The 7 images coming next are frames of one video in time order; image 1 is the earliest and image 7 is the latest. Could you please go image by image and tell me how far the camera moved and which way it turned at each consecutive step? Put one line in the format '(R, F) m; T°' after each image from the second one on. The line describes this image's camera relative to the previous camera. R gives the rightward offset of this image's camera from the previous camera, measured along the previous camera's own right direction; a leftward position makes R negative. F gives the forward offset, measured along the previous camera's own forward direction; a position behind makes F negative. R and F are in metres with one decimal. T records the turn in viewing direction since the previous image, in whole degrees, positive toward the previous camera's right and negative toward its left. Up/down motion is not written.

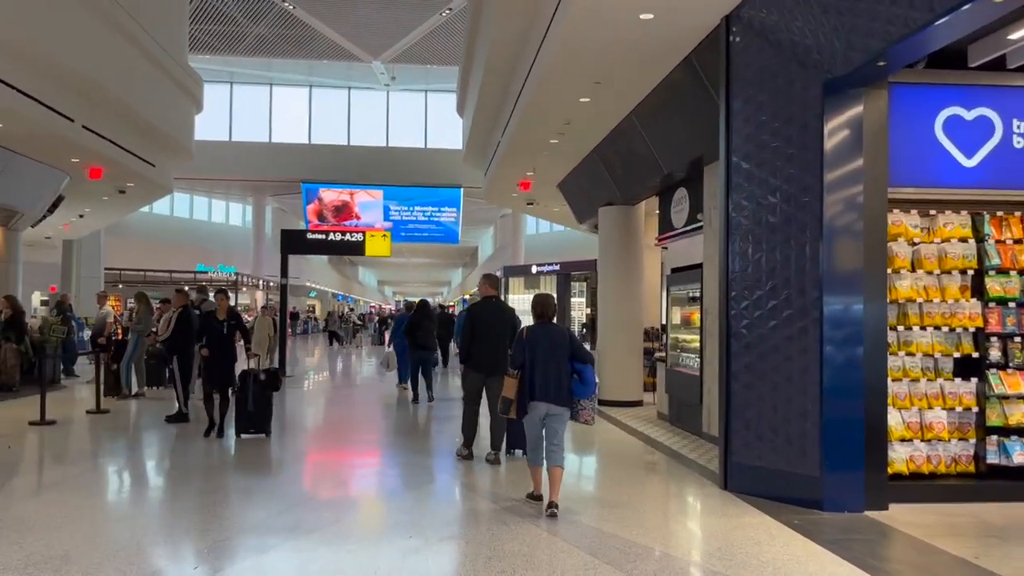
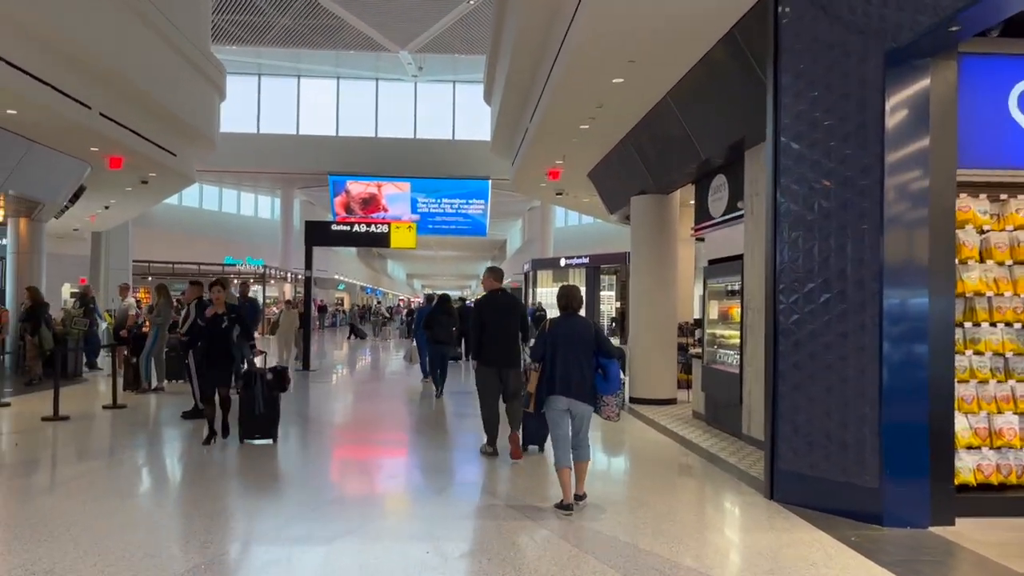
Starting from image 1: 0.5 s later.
(0.0, +0.4) m; -2°
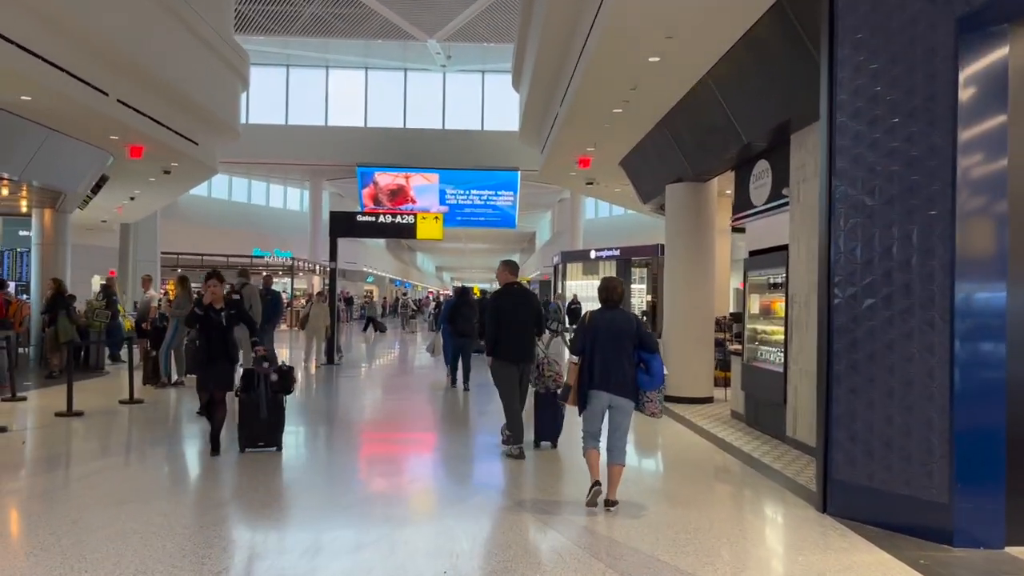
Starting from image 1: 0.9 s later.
(0.0, +0.4) m; -2°
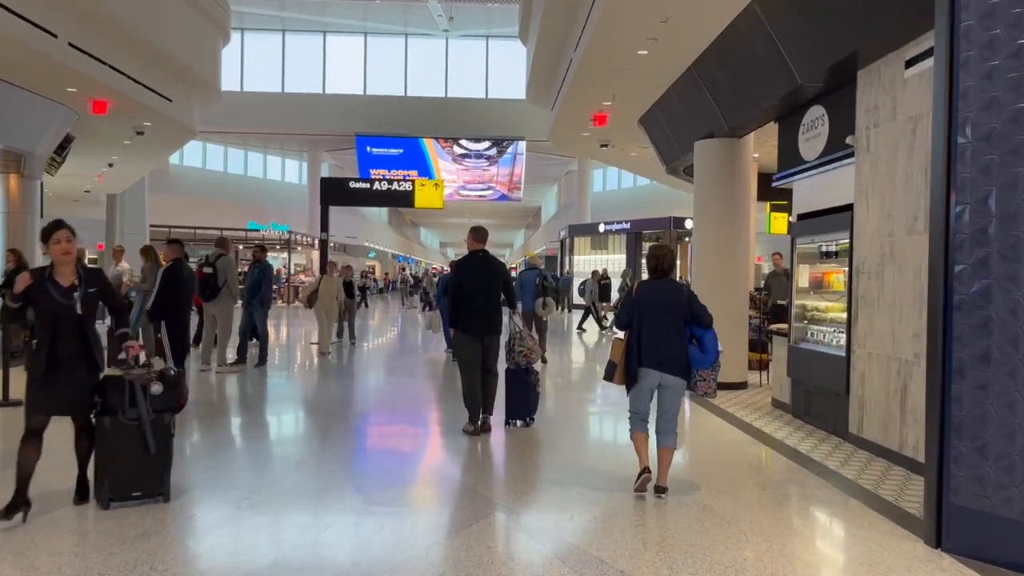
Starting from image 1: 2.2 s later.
(0.0, +1.0) m; 0°
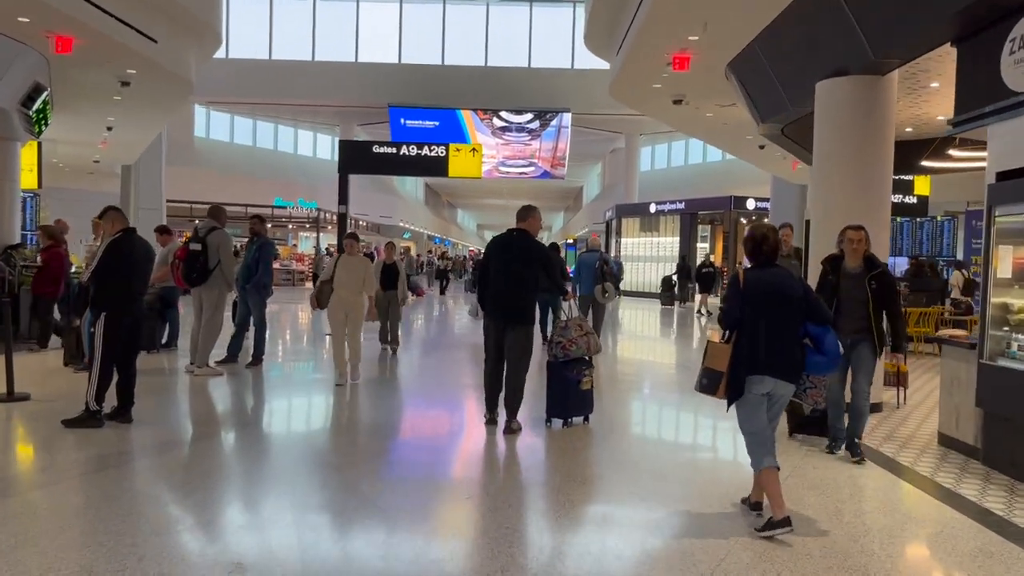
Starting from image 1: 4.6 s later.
(-0.2, +1.8) m; -3°
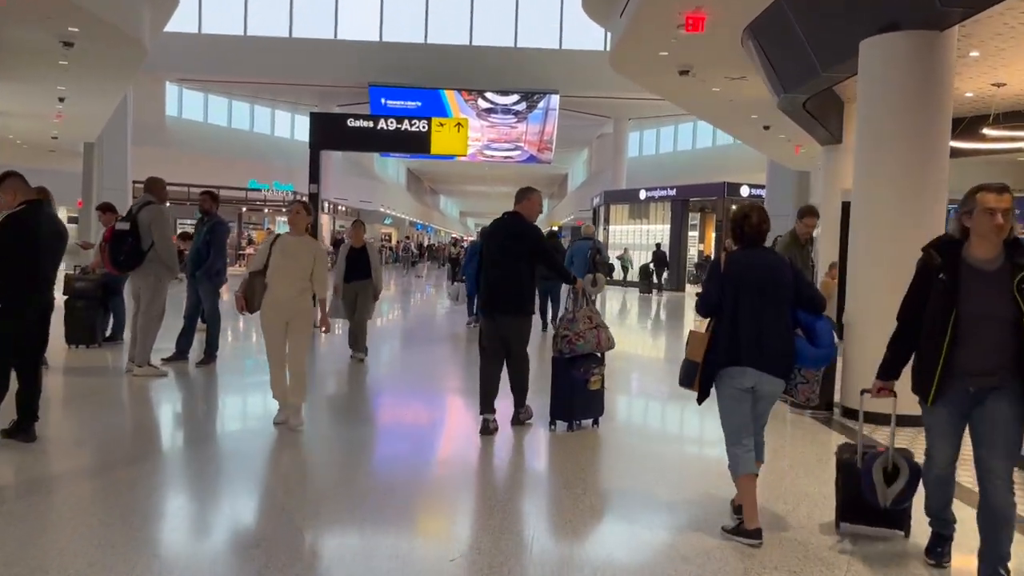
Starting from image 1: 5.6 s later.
(-0.1, +0.8) m; +1°
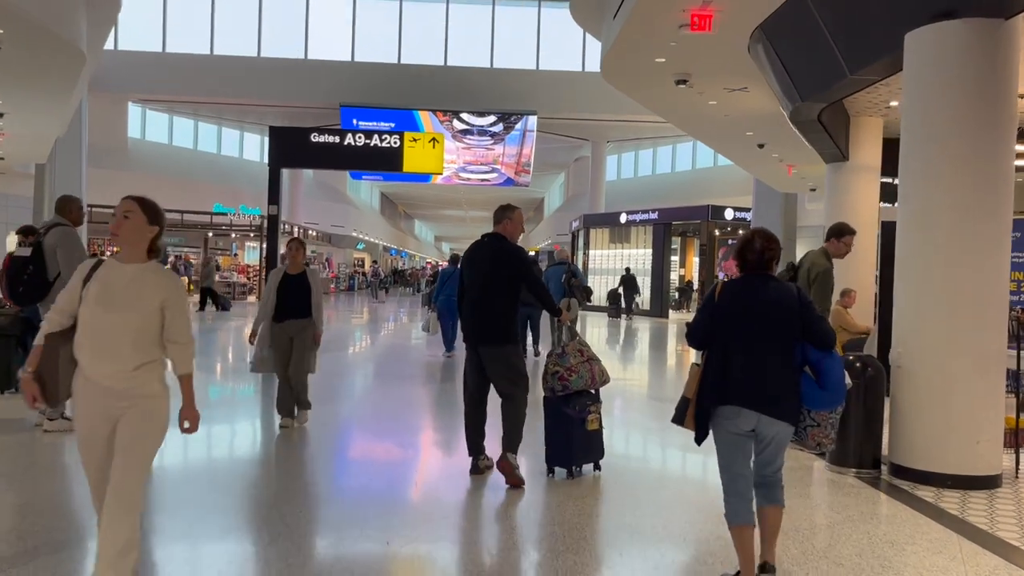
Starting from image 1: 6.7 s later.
(-0.1, +0.8) m; +2°
